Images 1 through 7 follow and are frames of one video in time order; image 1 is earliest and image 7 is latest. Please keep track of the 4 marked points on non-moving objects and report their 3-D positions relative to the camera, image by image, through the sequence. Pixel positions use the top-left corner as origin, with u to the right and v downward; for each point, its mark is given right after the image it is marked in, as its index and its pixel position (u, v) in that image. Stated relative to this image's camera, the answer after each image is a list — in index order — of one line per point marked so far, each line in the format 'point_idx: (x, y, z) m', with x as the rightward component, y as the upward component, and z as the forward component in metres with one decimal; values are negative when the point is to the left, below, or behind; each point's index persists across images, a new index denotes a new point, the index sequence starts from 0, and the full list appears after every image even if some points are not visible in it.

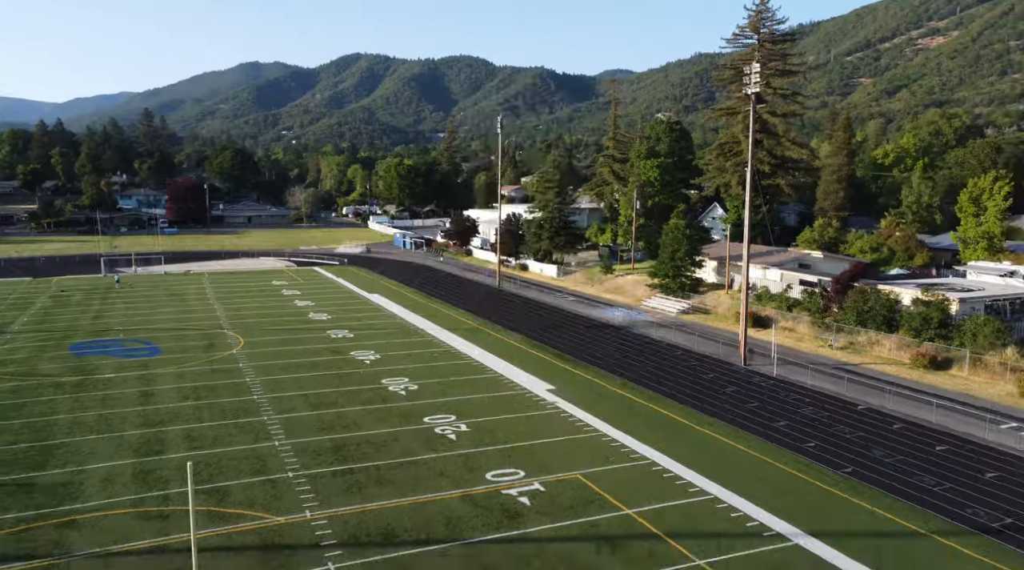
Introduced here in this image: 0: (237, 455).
0: (-6.5, -4.1, +19.0) m
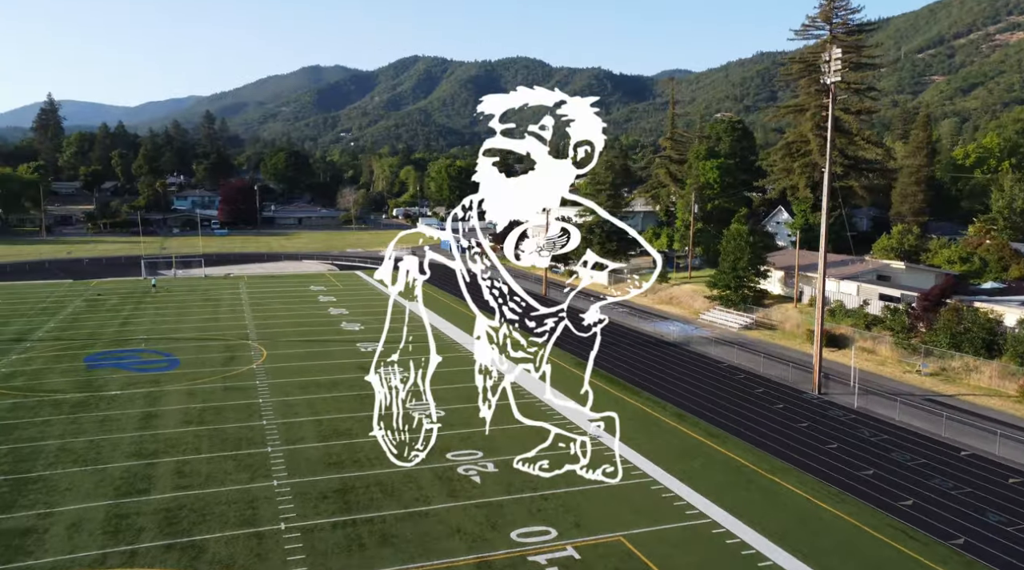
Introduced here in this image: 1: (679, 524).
0: (-5.9, -4.4, +16.5) m
1: (+3.3, -4.6, +15.6) m
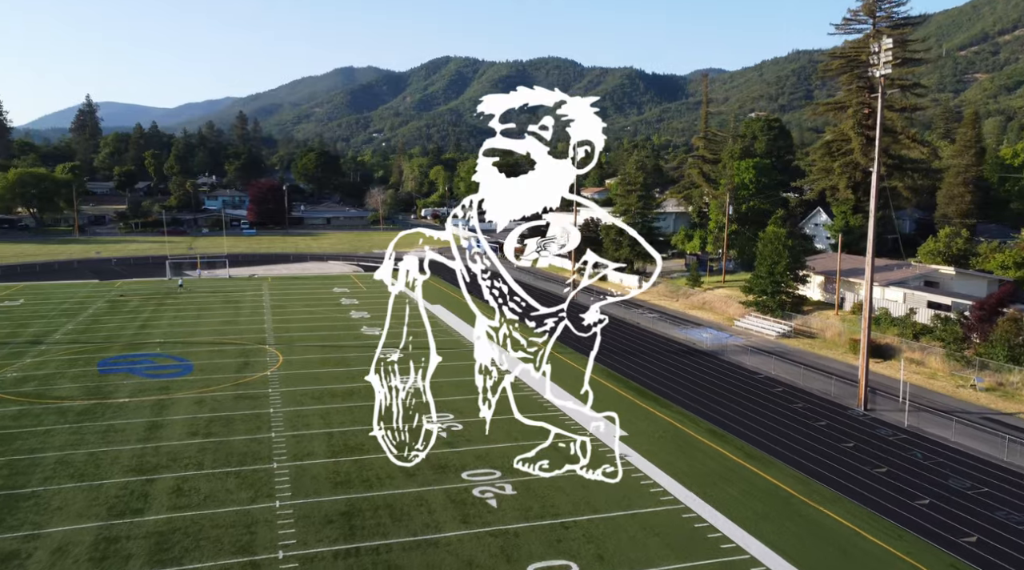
0: (-5.5, -4.5, +15.4) m
1: (+3.6, -4.8, +14.1) m
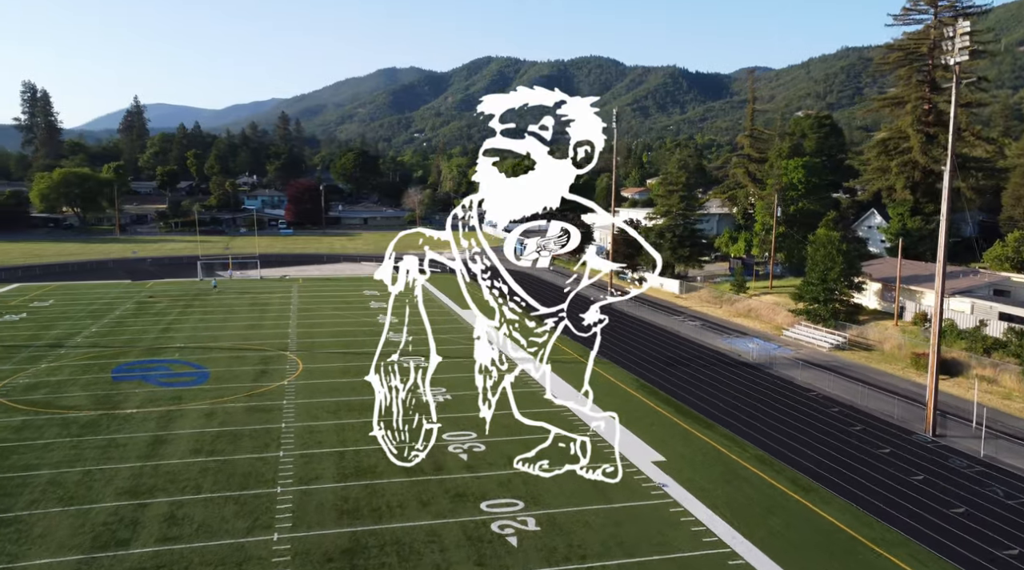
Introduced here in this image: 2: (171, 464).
0: (-5.1, -4.7, +13.9) m
1: (+3.9, -5.1, +12.2) m
2: (-7.8, -4.1, +18.5) m
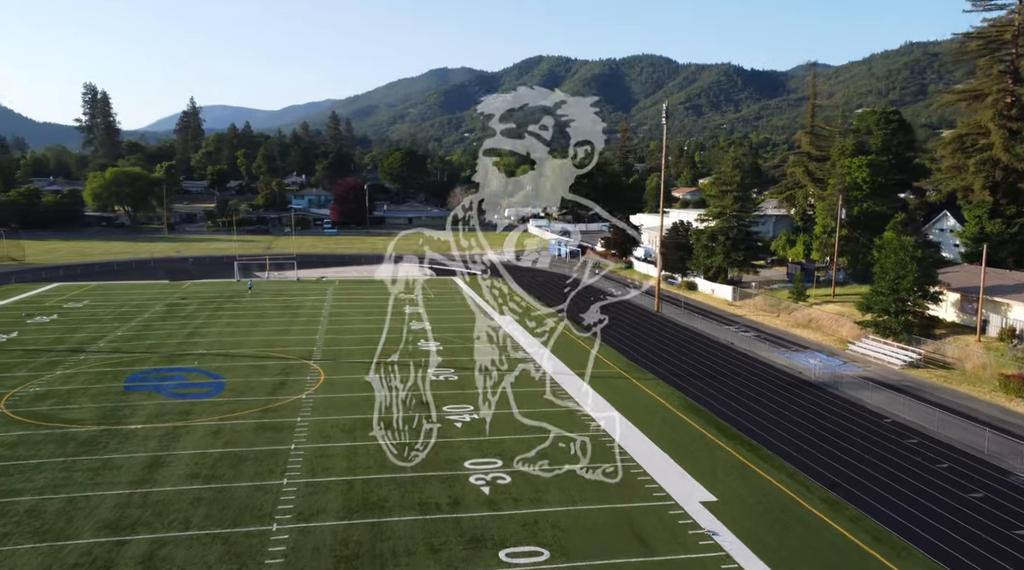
0: (-4.9, -4.9, +12.0) m
1: (+4.0, -5.4, +9.7) m
2: (-7.3, -4.3, +16.8) m
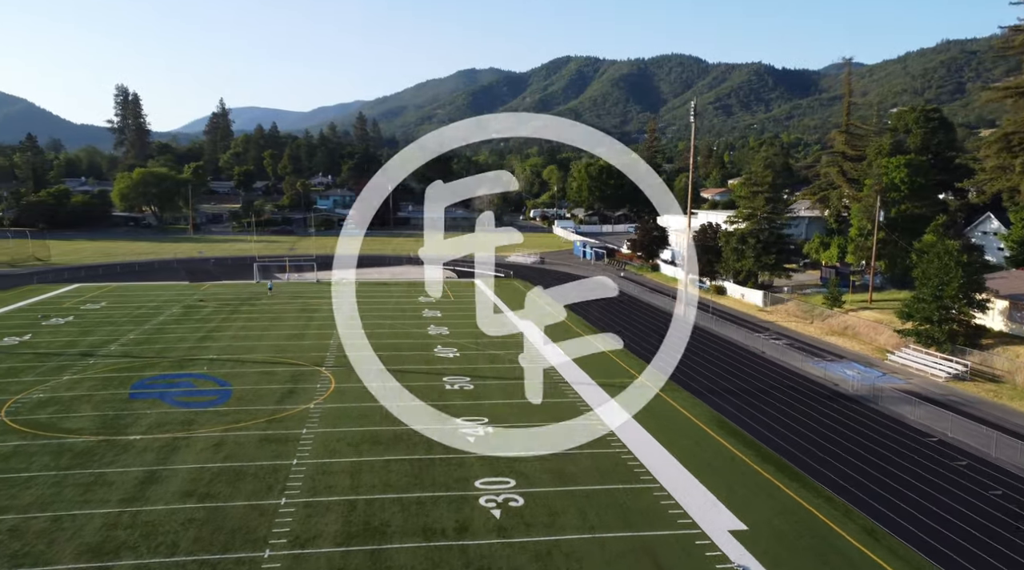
0: (-4.8, -5.1, +10.9) m
1: (+4.0, -5.5, +8.4) m
2: (-7.0, -4.4, +15.8) m
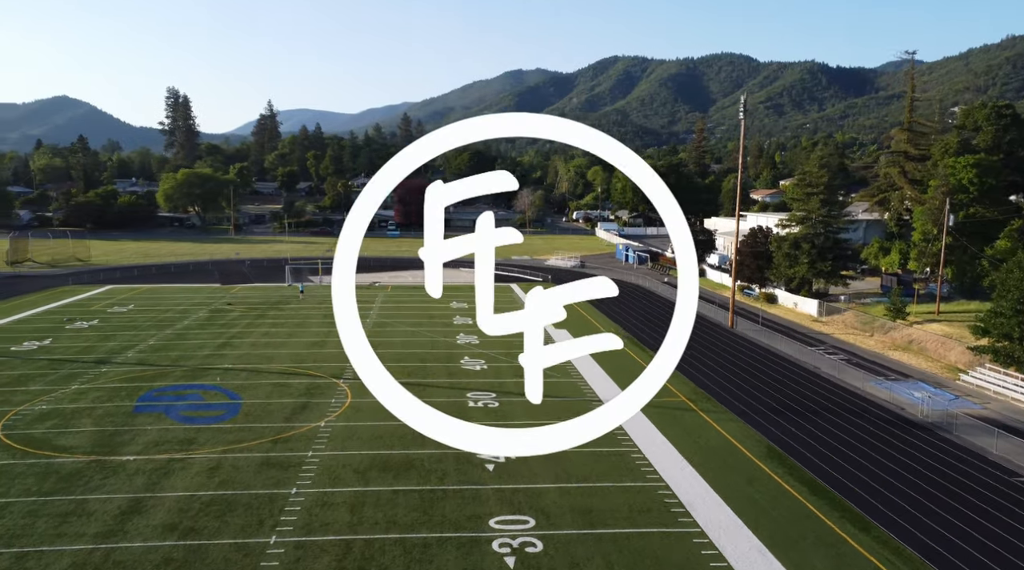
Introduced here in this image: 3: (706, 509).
0: (-4.8, -5.3, +9.2) m
1: (+3.9, -5.8, +6.1) m
2: (-6.7, -4.6, +14.1) m
3: (+3.8, -4.5, +15.7) m
